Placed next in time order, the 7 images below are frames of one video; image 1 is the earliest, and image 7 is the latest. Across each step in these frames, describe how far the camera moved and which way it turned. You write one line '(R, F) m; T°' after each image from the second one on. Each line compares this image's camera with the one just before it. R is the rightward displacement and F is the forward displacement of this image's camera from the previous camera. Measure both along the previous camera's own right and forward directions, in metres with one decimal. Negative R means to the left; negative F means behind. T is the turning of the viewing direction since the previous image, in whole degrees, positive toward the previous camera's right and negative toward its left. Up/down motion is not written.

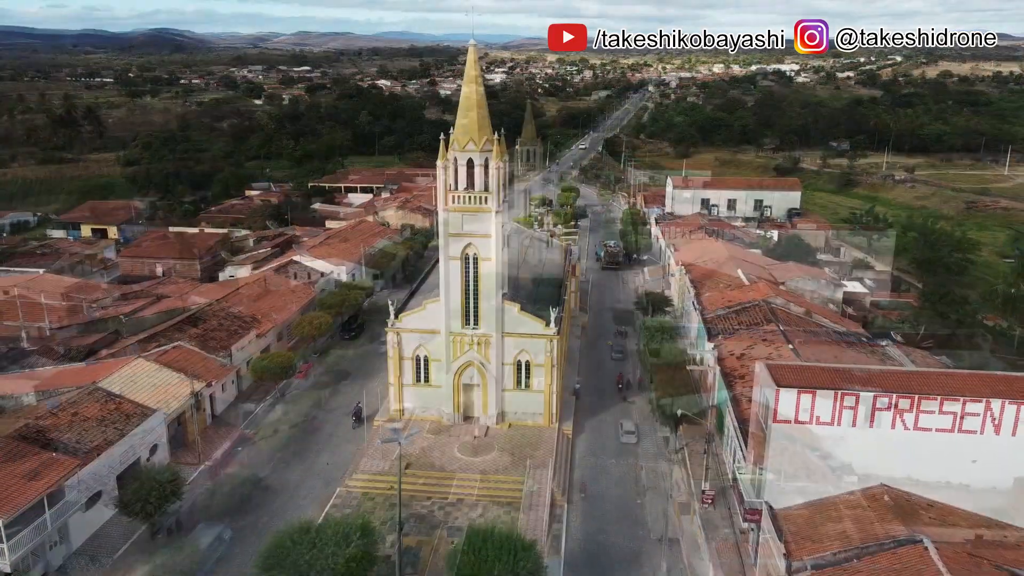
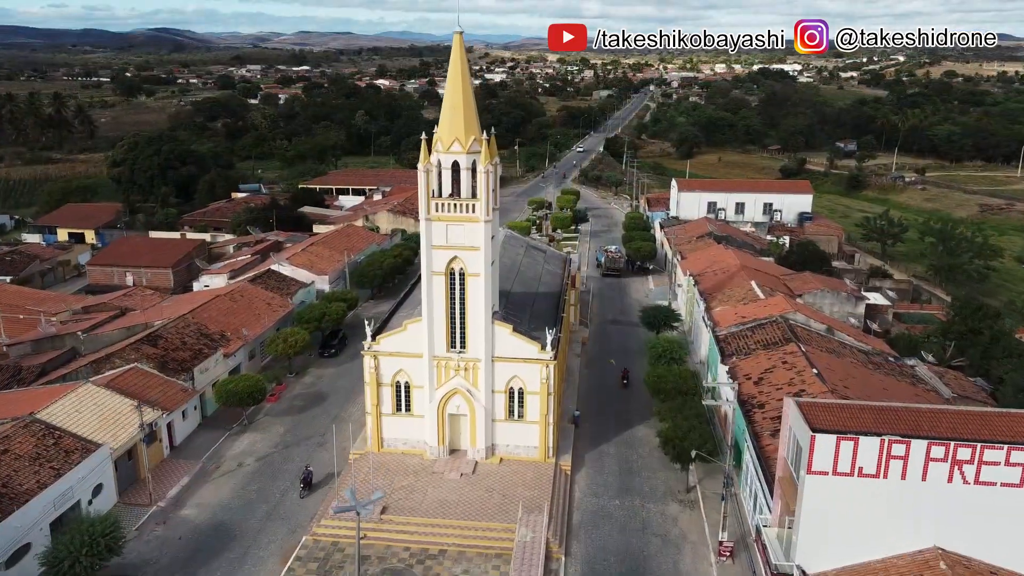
(+0.3, +3.1) m; 0°
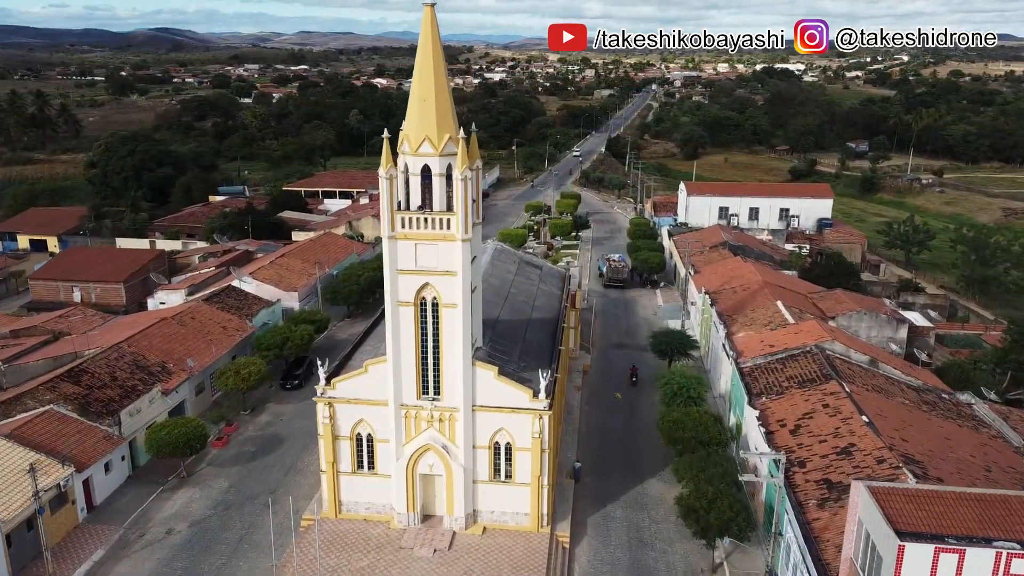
(+0.4, +4.7) m; 0°
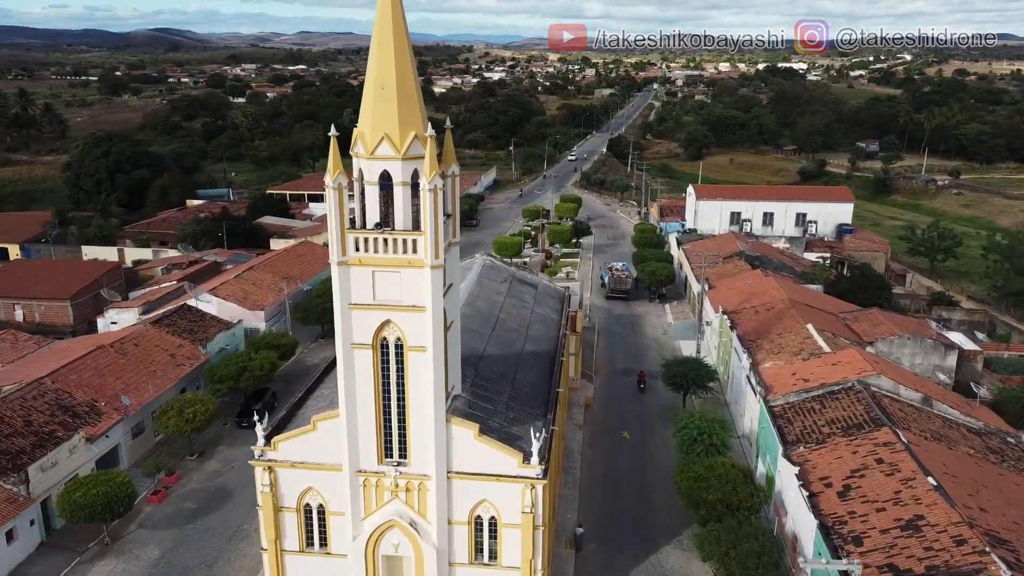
(+0.3, +4.2) m; 0°
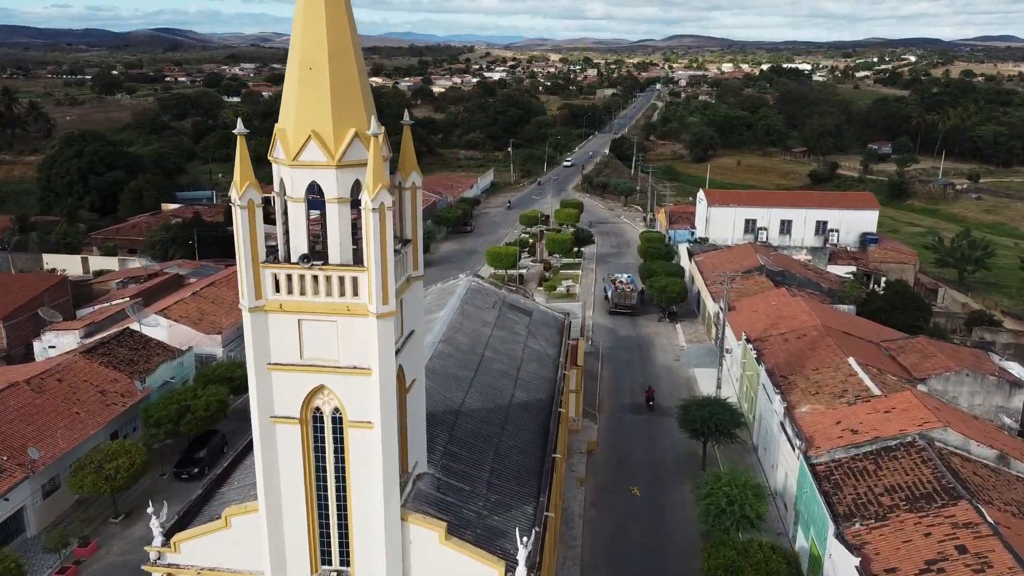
(+0.3, +4.2) m; 0°
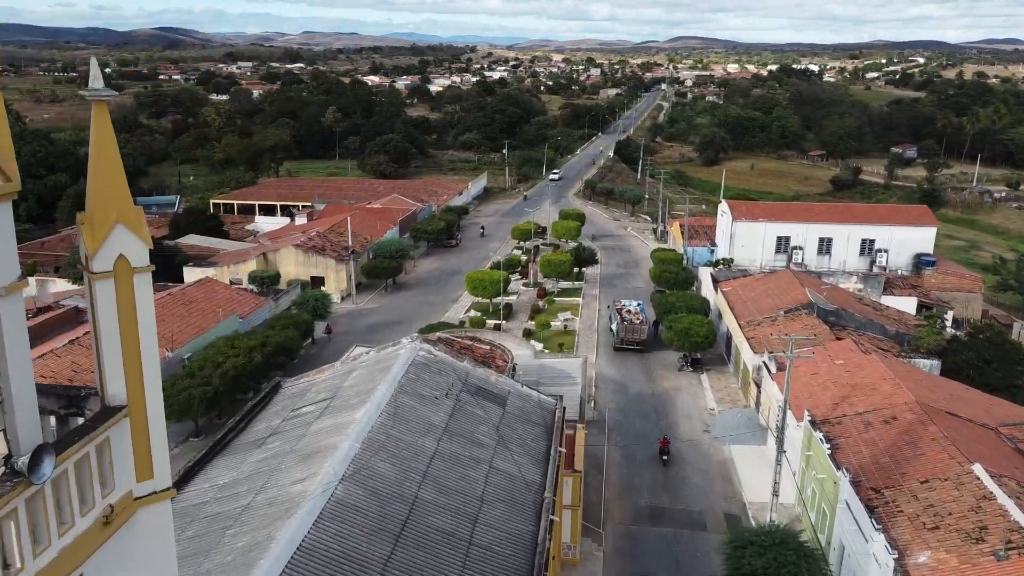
(+0.7, +7.8) m; 0°
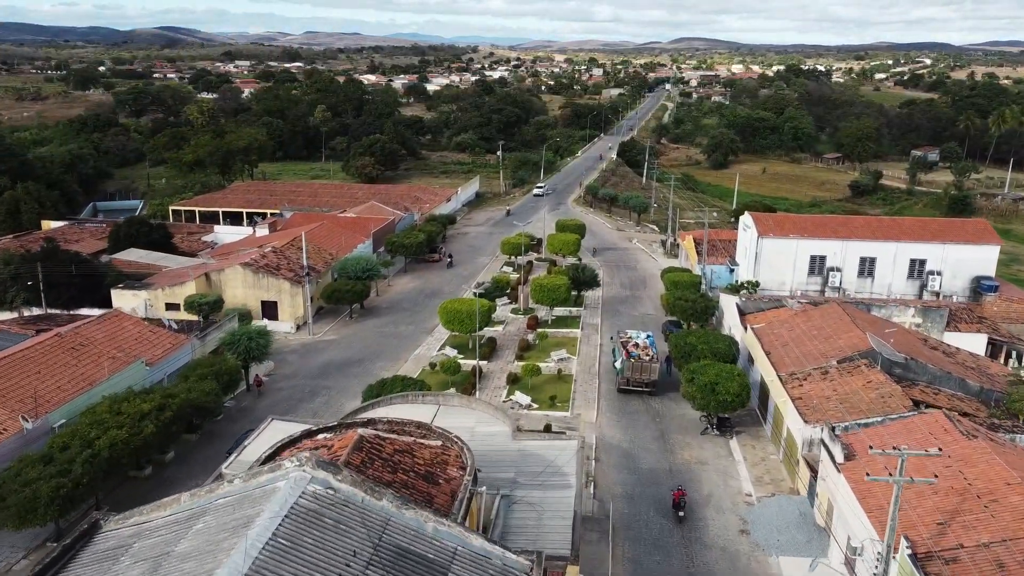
(+0.6, +6.3) m; 0°
